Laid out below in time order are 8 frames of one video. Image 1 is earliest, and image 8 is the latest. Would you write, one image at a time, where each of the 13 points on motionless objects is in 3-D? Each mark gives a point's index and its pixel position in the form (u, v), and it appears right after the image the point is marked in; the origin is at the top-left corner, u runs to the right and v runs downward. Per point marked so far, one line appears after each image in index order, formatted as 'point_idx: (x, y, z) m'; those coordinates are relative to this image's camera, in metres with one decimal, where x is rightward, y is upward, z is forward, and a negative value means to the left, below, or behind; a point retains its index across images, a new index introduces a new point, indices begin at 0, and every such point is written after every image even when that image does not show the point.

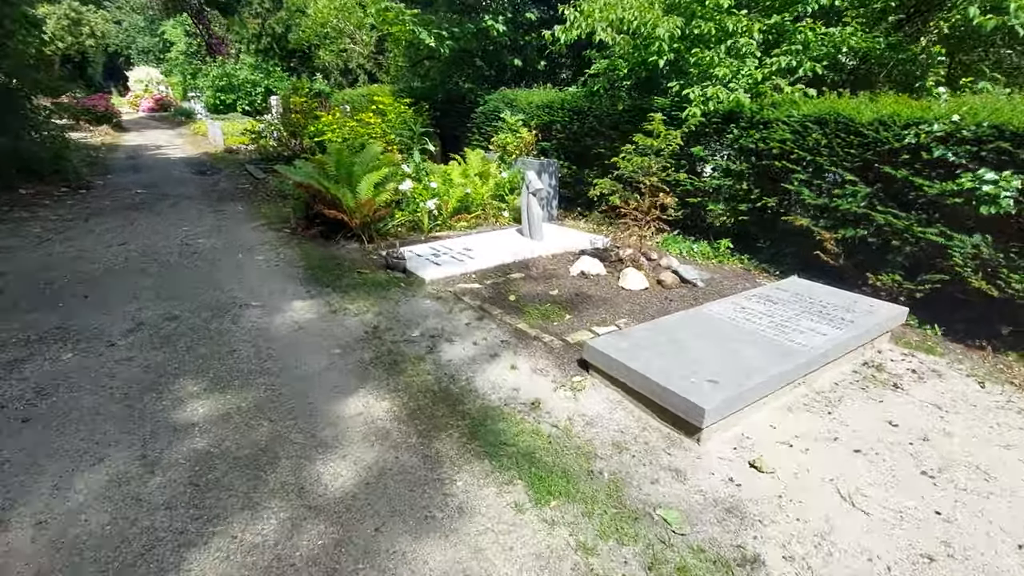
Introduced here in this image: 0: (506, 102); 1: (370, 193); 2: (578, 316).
0: (-0.1, +3.1, +8.3) m
1: (-1.7, +1.1, +5.8) m
2: (+0.5, -0.2, +4.1) m
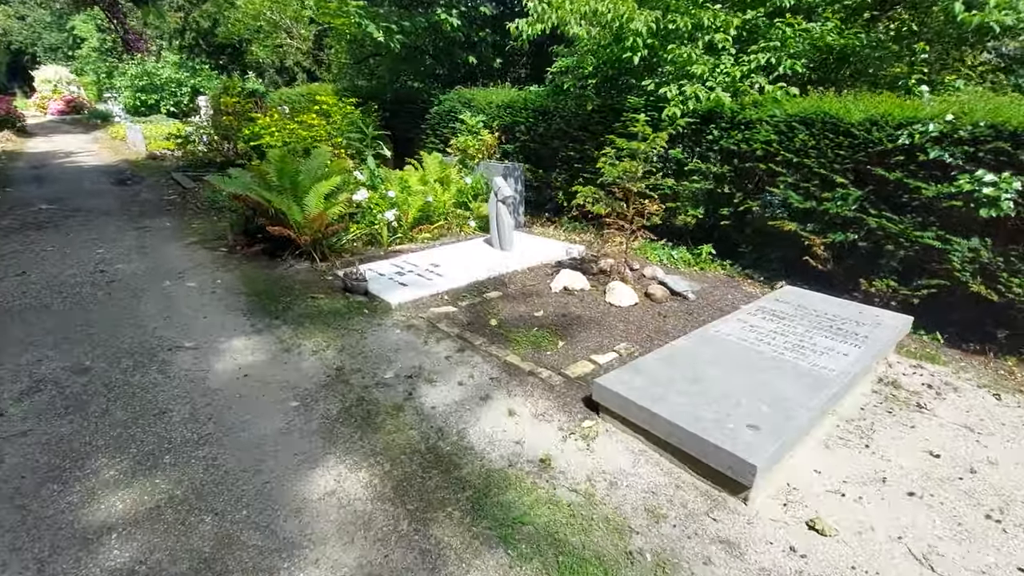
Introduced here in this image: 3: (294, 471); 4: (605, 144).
0: (-0.8, +2.9, +7.8) m
1: (-2.0, +0.8, +5.2) m
2: (+0.4, -0.4, +3.6) m
3: (-1.0, -0.9, +2.4) m
4: (+1.1, +1.7, +5.9) m
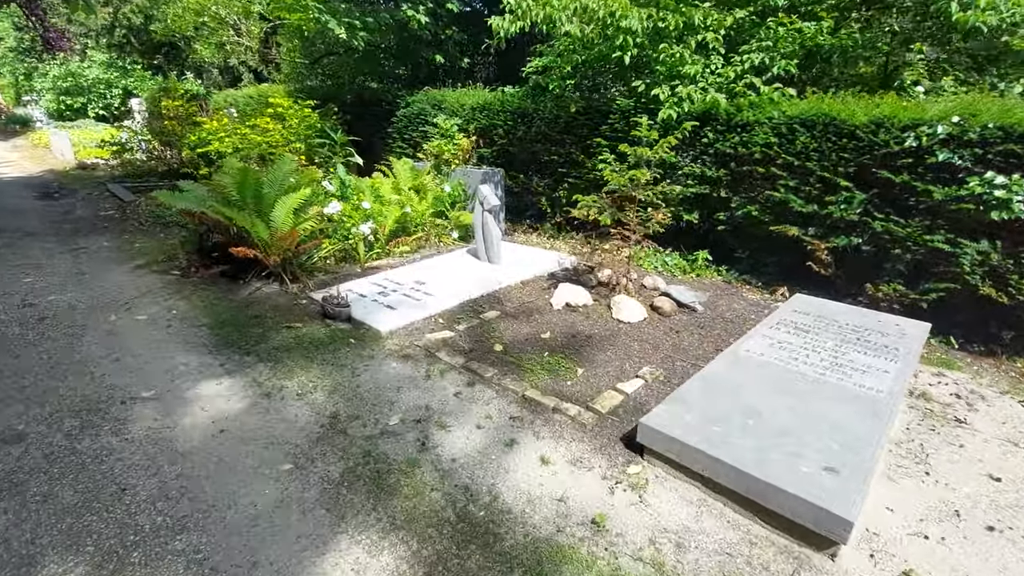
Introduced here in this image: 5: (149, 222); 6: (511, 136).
0: (-1.2, +2.7, +7.4) m
1: (-2.1, +0.6, +4.6) m
2: (+0.5, -0.5, +3.3) m
3: (-0.8, -1.1, +2.0) m
4: (+0.9, +1.6, +5.7) m
5: (-4.8, +0.9, +6.6) m
6: (0.0, +2.0, +6.5) m
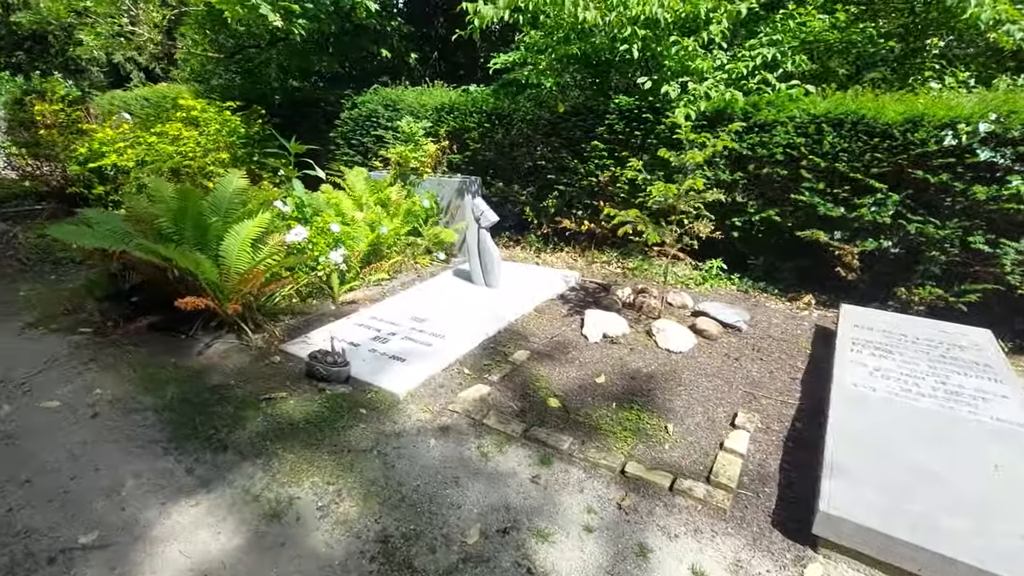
0: (-1.6, +2.4, +6.5) m
1: (-1.9, +0.2, +3.6) m
2: (+0.9, -0.7, +2.8) m
3: (-0.2, -1.4, +1.2) m
4: (+0.8, +1.4, +5.1) m
5: (-4.9, +0.3, +5.1) m
6: (-0.3, +1.7, +5.8) m
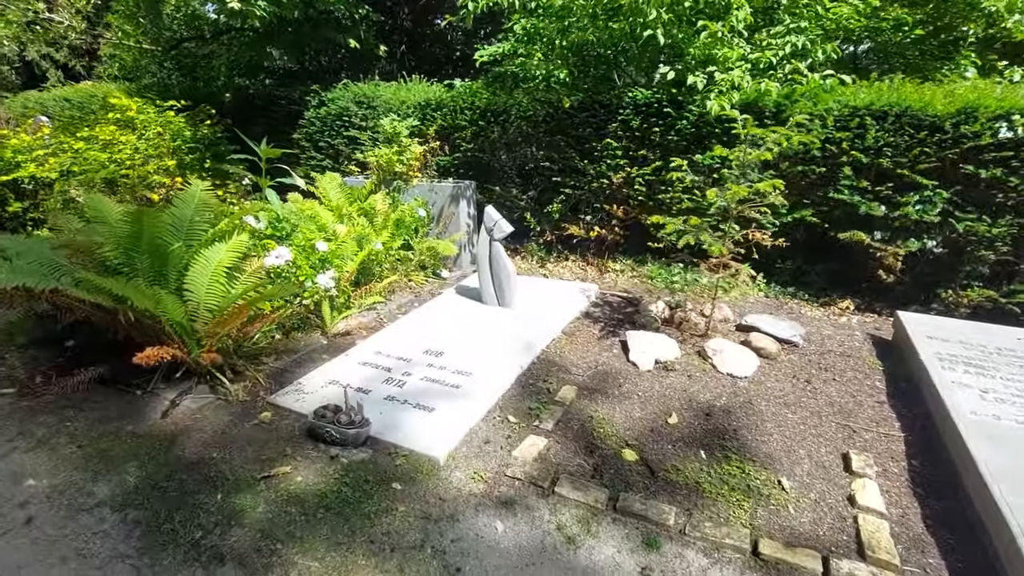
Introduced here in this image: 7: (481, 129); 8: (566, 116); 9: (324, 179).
0: (-1.8, +2.1, +5.8) m
1: (-1.7, 0.0, +2.9) m
2: (+1.2, -0.8, +2.3) m
3: (+0.4, -1.5, +0.7) m
4: (+0.8, +1.3, +4.7) m
5: (-4.8, -0.1, +4.1) m
6: (-0.3, +1.5, +5.2) m
7: (-0.3, +1.7, +5.2) m
8: (+0.5, +1.6, +4.8) m
9: (-1.8, +1.0, +4.8) m
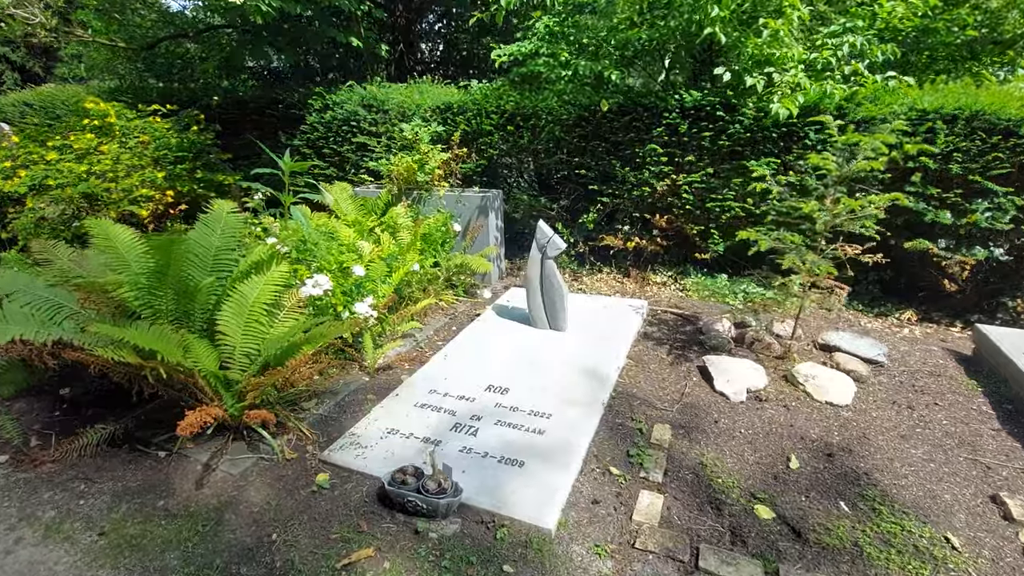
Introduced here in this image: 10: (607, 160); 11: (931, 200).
0: (-1.5, +1.9, +5.3) m
1: (-1.2, -0.2, +2.5) m
2: (+1.8, -1.0, +2.0) m
3: (+1.0, -1.6, +0.3) m
4: (+1.1, +1.1, +4.4) m
5: (-4.4, -0.4, +3.5) m
6: (-0.1, +1.4, +4.9) m
7: (0.0, +1.5, +4.8) m
8: (+0.8, +1.5, +4.4) m
9: (-1.5, +0.8, +4.3) m
10: (+0.9, +1.2, +4.5) m
11: (+3.2, +0.7, +3.8) m
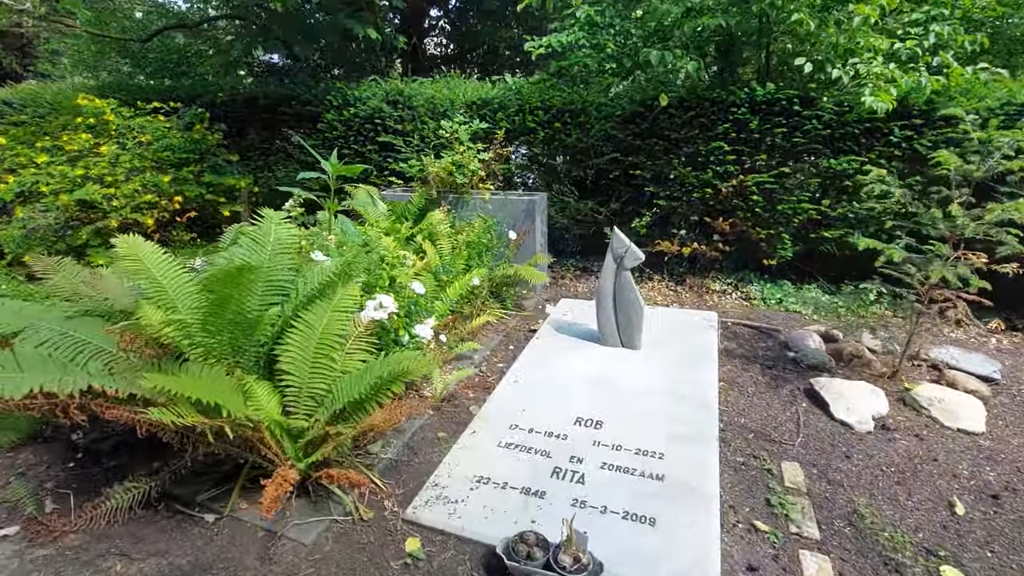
0: (-1.2, +1.8, +4.9) m
1: (-0.7, -0.3, +2.1) m
2: (+2.3, -1.0, +1.7) m
3: (+1.6, -1.7, 0.0) m
4: (+1.5, +1.1, +4.0) m
5: (-3.9, -0.5, +3.0) m
6: (+0.3, +1.3, +4.5) m
7: (+0.3, +1.4, +4.5) m
8: (+1.2, +1.4, +4.1) m
9: (-1.1, +0.7, +3.9) m
10: (+1.3, +1.1, +4.2) m
11: (+3.6, +0.6, +3.5) m
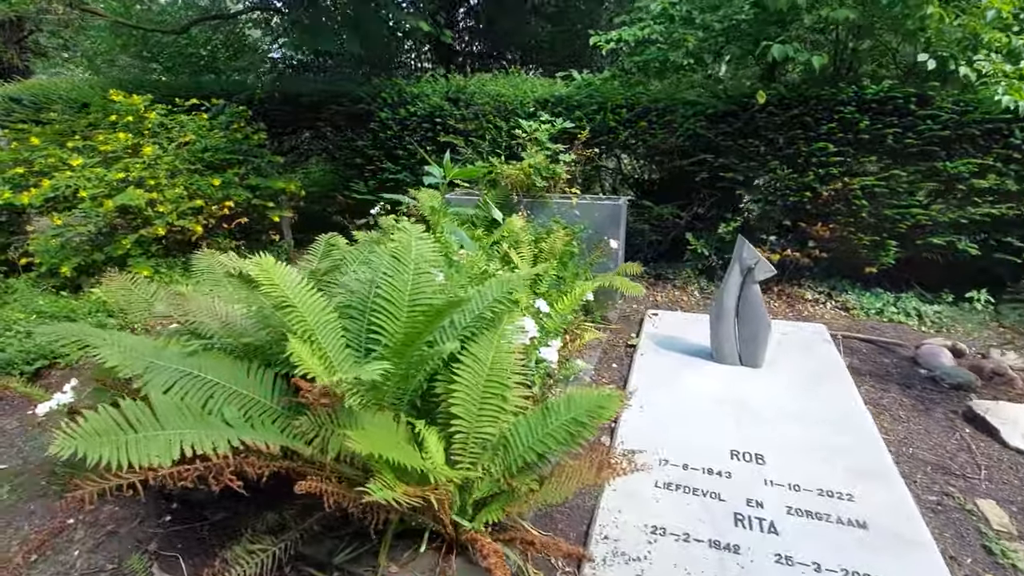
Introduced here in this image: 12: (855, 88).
0: (-0.5, +1.7, +4.5) m
1: (0.0, -0.4, +1.8) m
2: (+3.0, -1.1, +1.5) m
3: (+2.4, -1.8, -0.2) m
4: (+2.2, +1.0, +3.8) m
5: (-3.2, -0.6, +2.6) m
6: (+1.0, +1.2, +4.2) m
7: (+1.0, +1.3, +4.2) m
8: (+1.9, +1.3, +3.8) m
9: (-0.4, +0.6, +3.6) m
10: (+1.9, +1.0, +3.9) m
11: (+4.3, +0.6, +3.3) m
12: (+2.4, +1.5, +3.6) m
